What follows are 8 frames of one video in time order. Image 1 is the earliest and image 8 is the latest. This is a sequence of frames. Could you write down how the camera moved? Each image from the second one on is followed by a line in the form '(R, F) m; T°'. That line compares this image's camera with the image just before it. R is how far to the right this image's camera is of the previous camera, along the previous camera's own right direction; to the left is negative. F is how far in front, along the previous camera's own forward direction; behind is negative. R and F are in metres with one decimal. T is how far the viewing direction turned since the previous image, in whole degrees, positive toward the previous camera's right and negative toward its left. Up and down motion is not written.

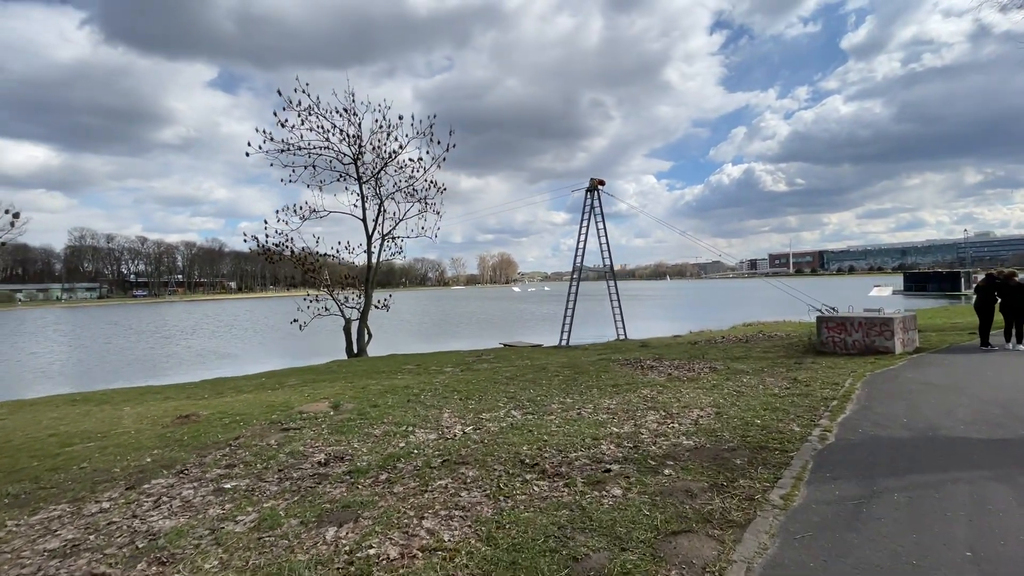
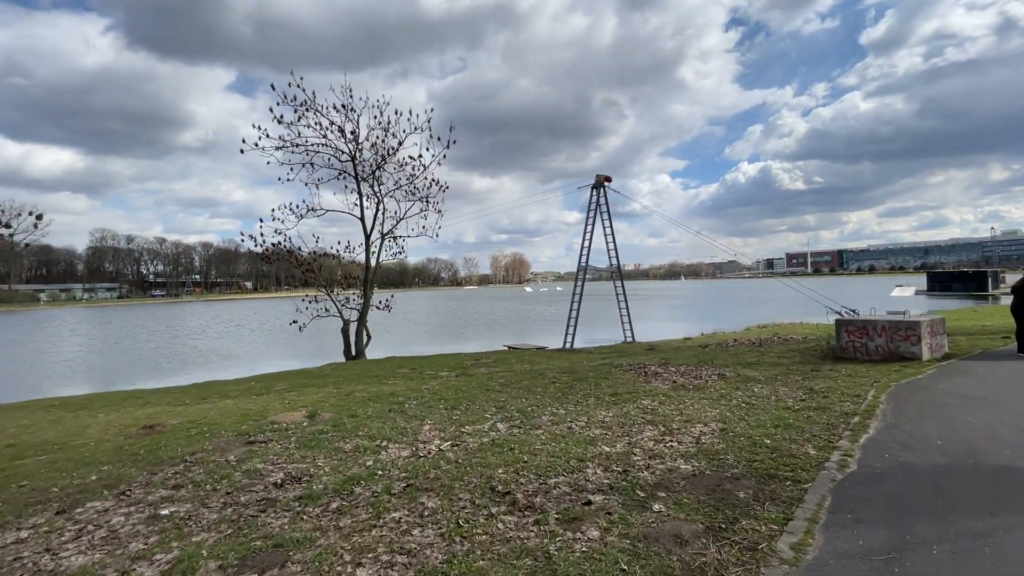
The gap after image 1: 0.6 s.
(+0.5, +0.7) m; -2°
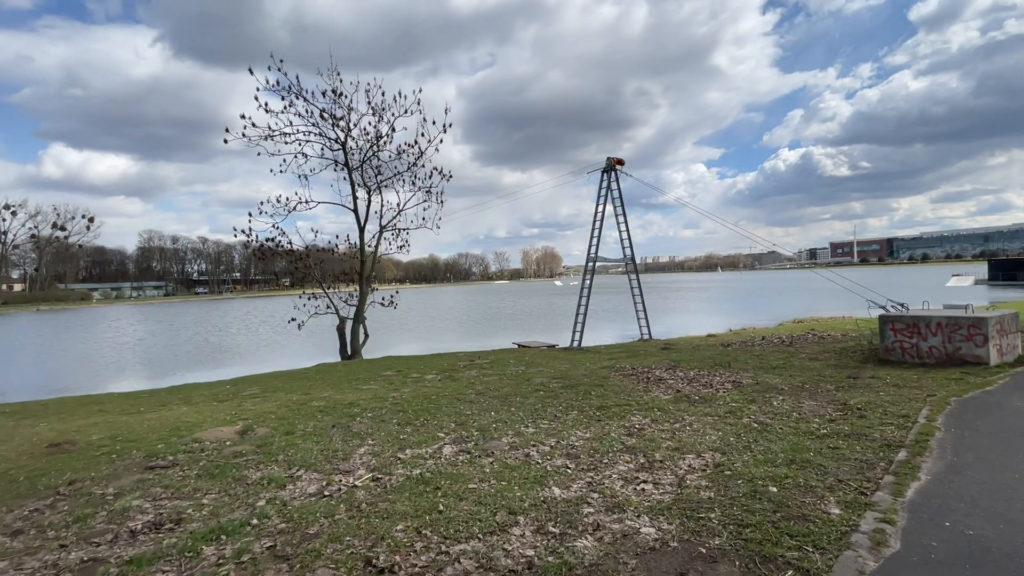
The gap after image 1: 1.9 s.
(+1.1, +1.5) m; -4°
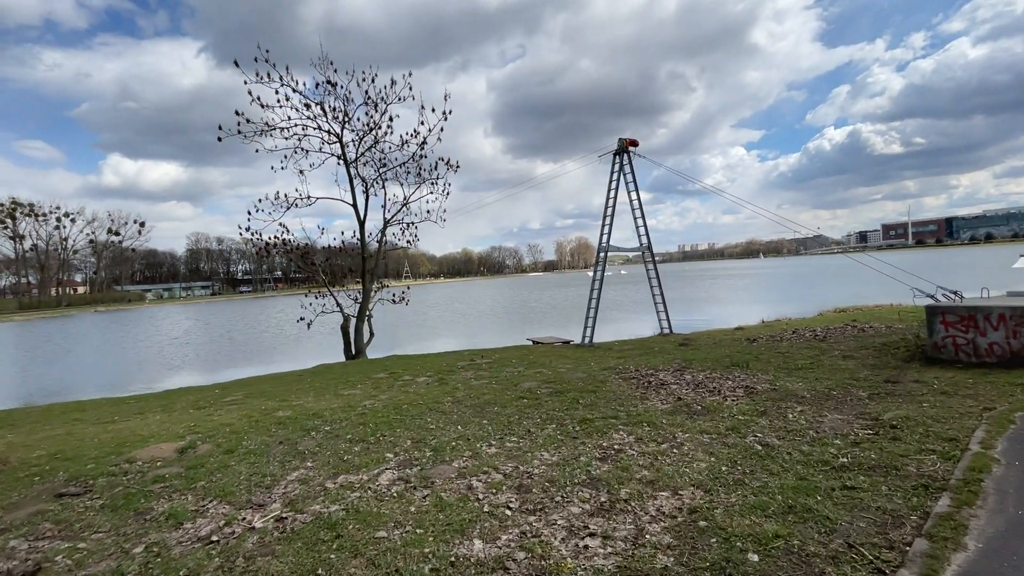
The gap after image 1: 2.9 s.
(+1.0, +1.1) m; -4°
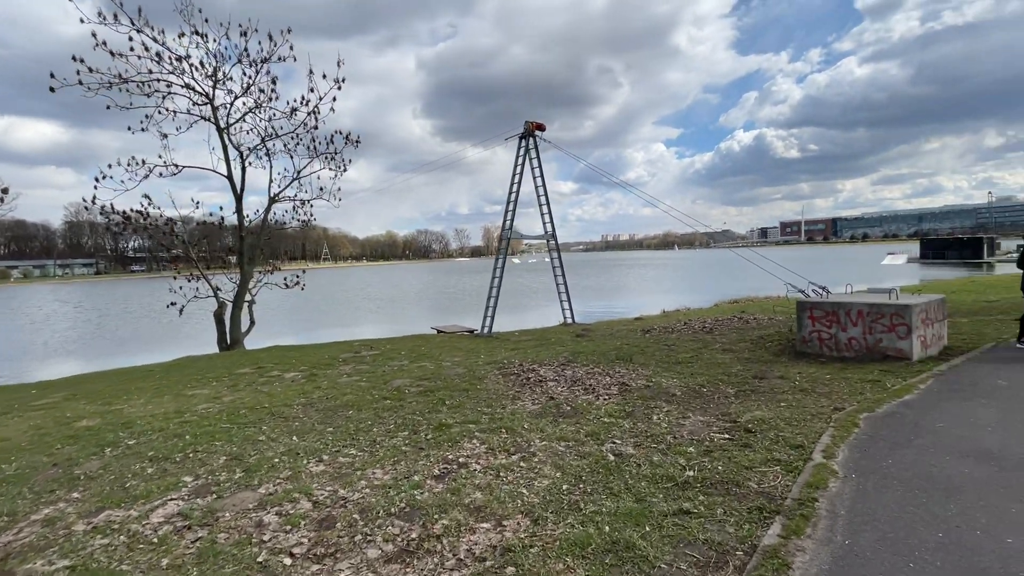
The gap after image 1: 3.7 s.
(+1.0, +0.8) m; +9°
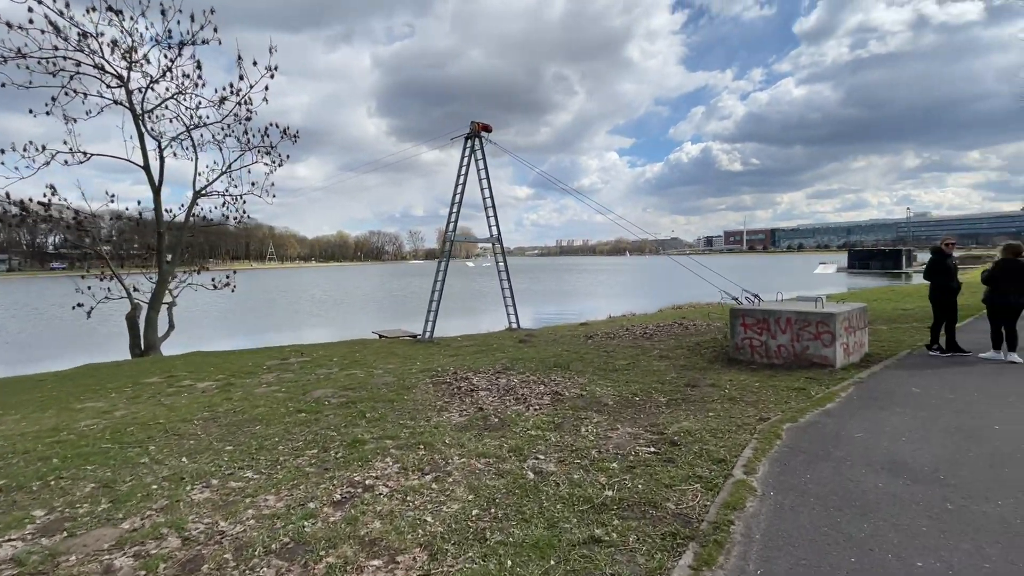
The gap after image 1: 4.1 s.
(+0.4, +0.4) m; +5°
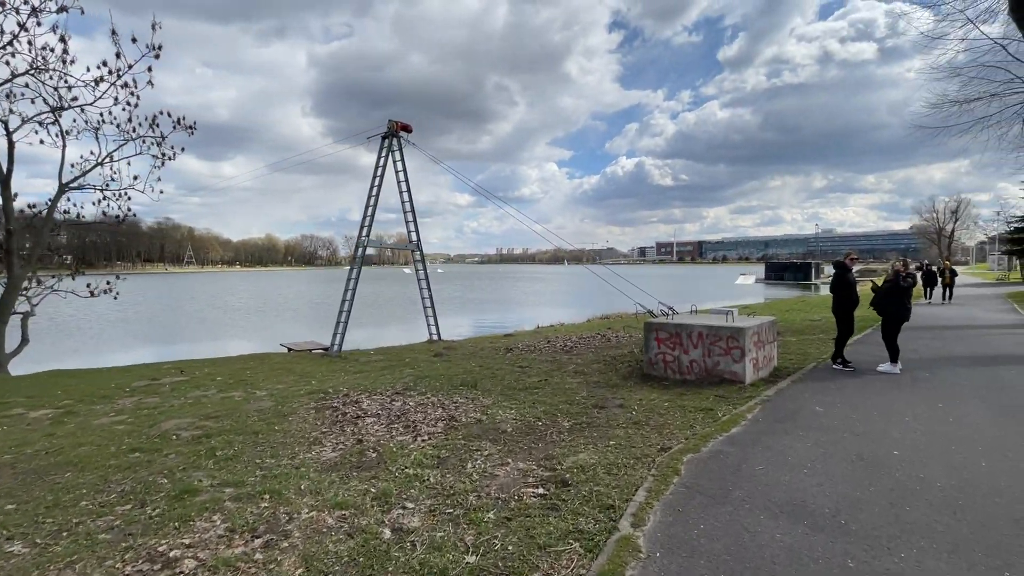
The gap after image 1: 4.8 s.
(+0.7, +0.7) m; +7°
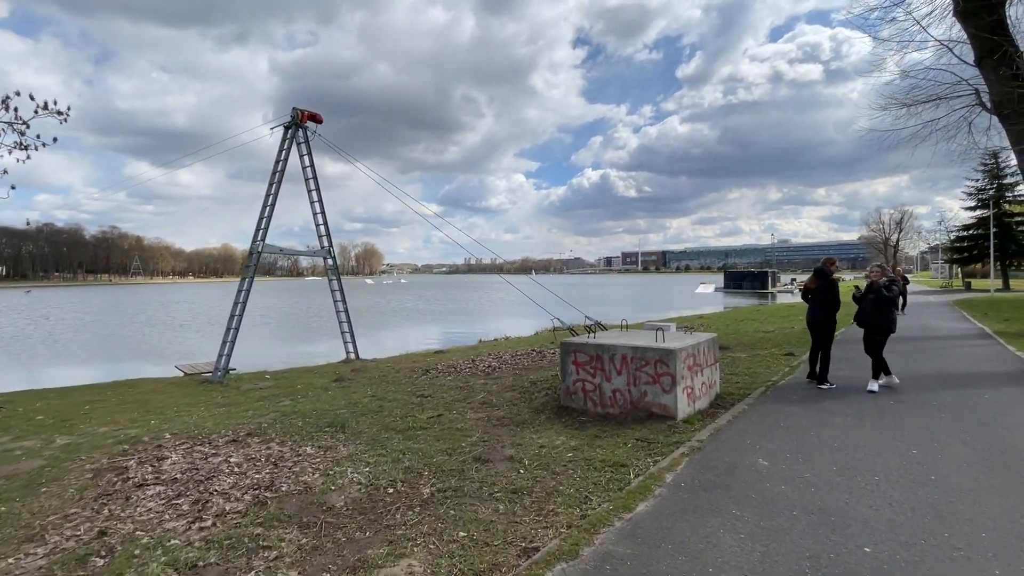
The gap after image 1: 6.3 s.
(+1.3, +1.8) m; +4°
